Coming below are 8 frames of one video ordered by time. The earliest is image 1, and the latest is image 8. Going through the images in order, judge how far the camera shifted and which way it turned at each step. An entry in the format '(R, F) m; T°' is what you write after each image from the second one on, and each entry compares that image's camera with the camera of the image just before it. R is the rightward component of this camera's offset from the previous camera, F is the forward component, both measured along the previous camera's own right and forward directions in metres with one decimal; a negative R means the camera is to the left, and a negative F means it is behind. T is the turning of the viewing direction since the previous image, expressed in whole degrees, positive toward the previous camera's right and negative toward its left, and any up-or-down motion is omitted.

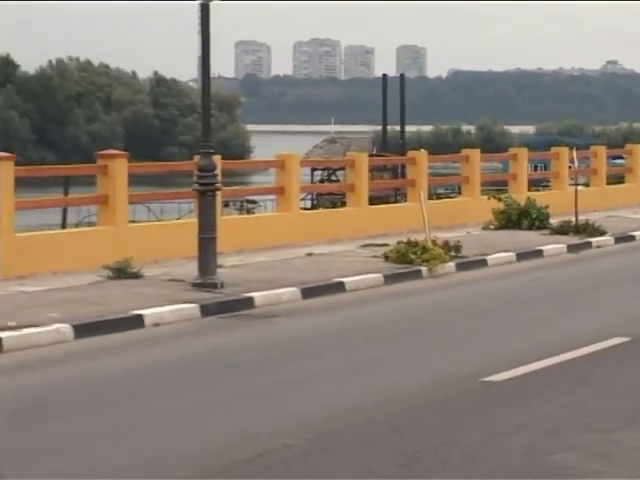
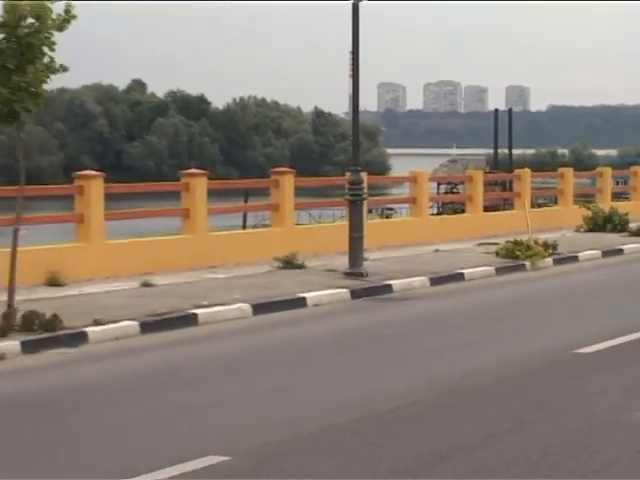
(-0.3, -1.8) m; -4°
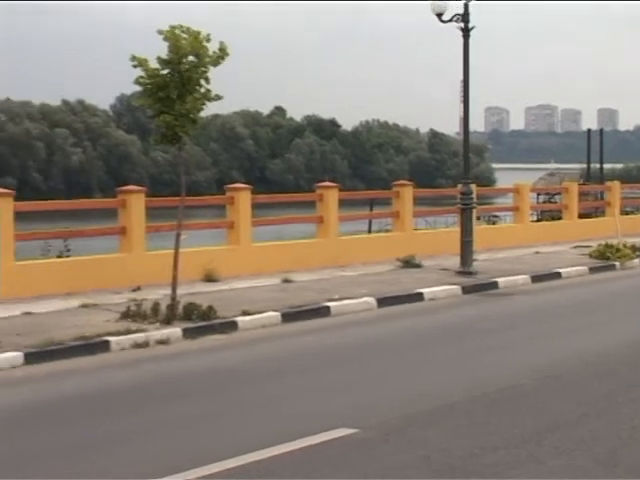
(-0.2, -1.4) m; -4°
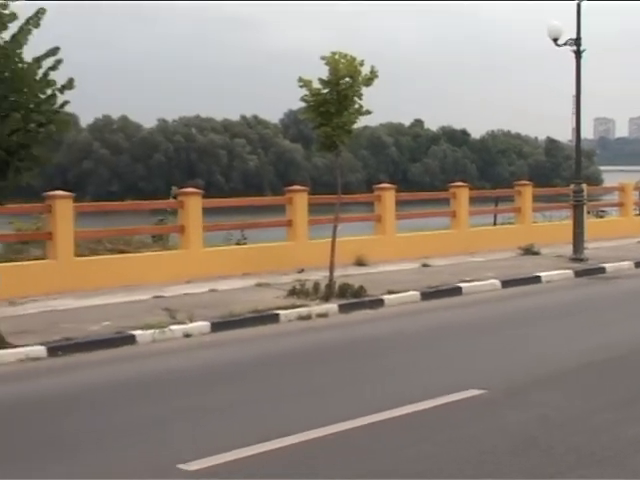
(-0.2, -1.9) m; -5°
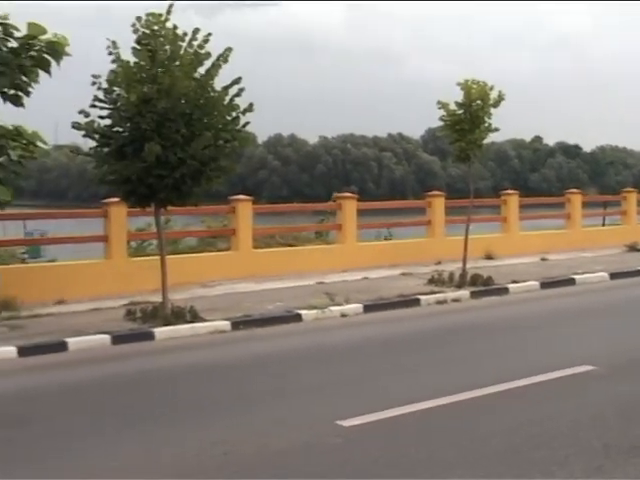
(-0.1, -2.2) m; -6°
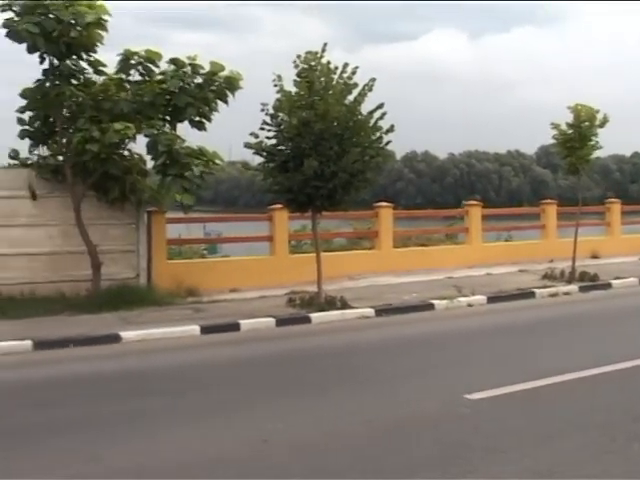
(-0.2, -2.4) m; -5°
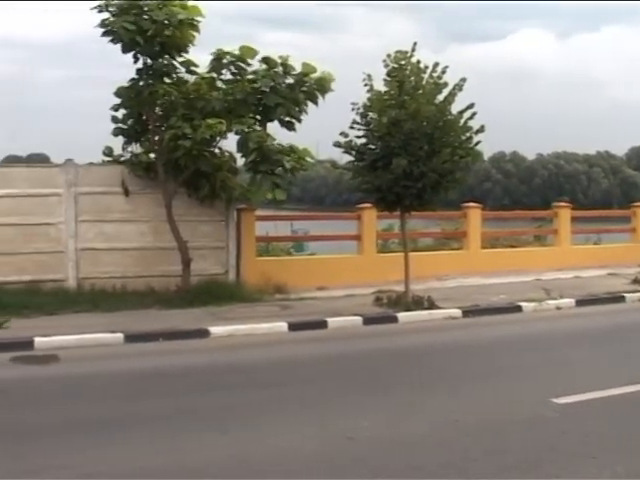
(-0.1, 0.0) m; -4°
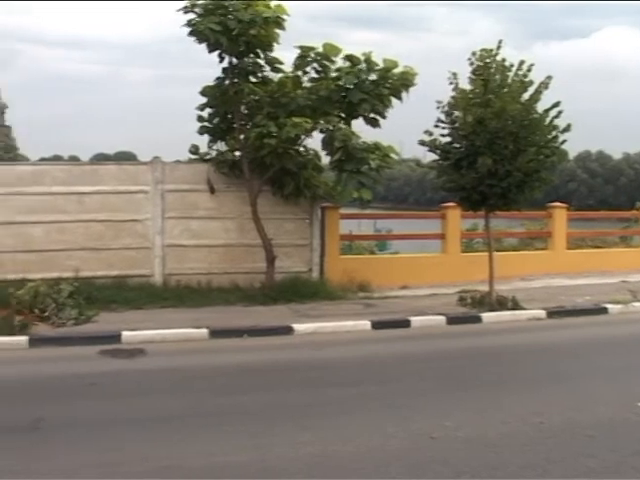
(-0.1, 0.0) m; -4°
